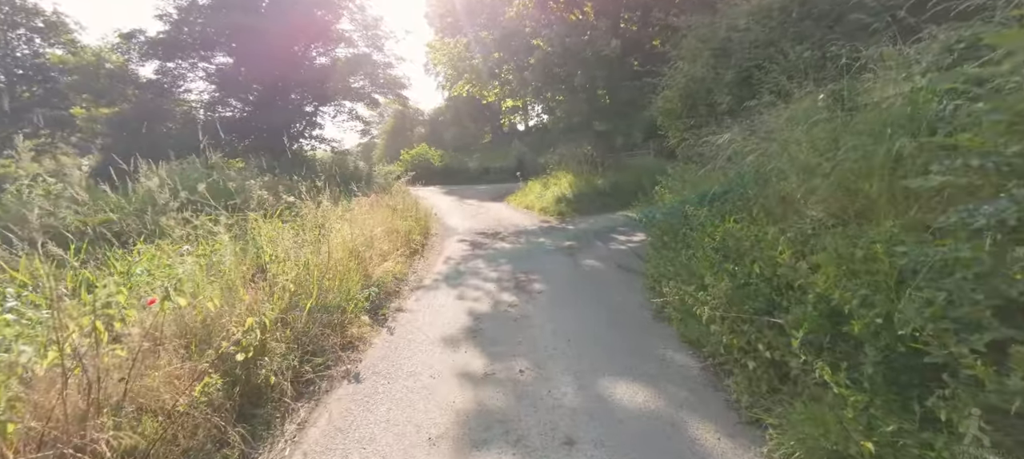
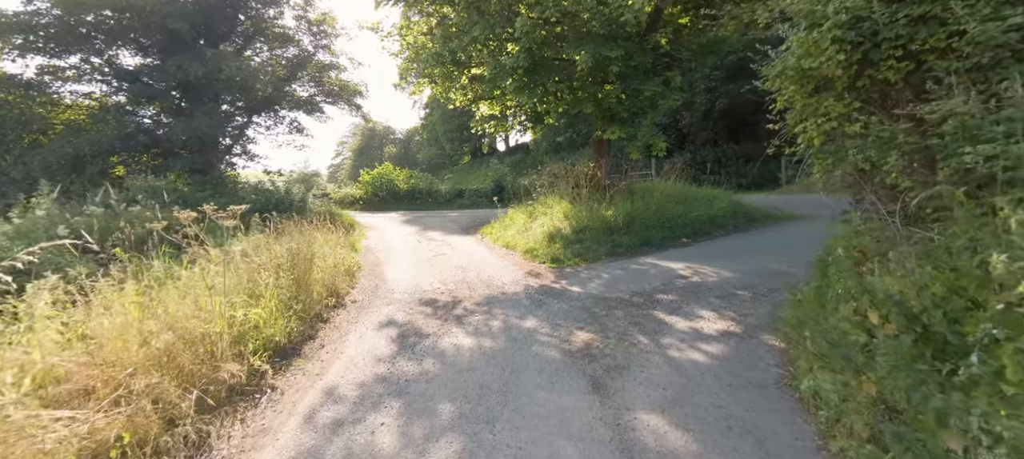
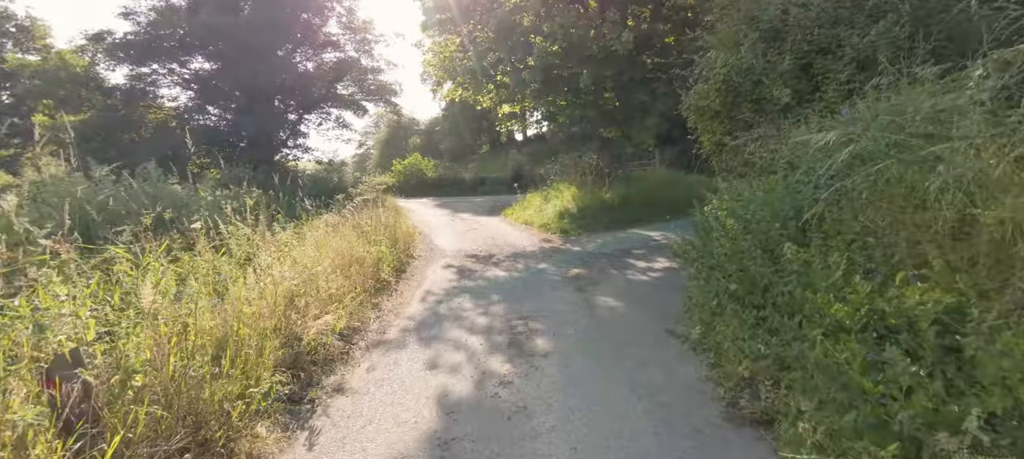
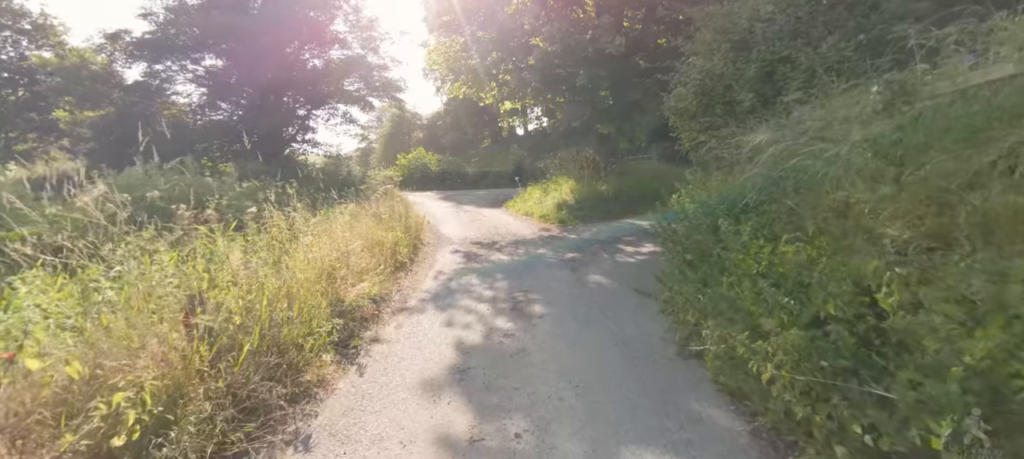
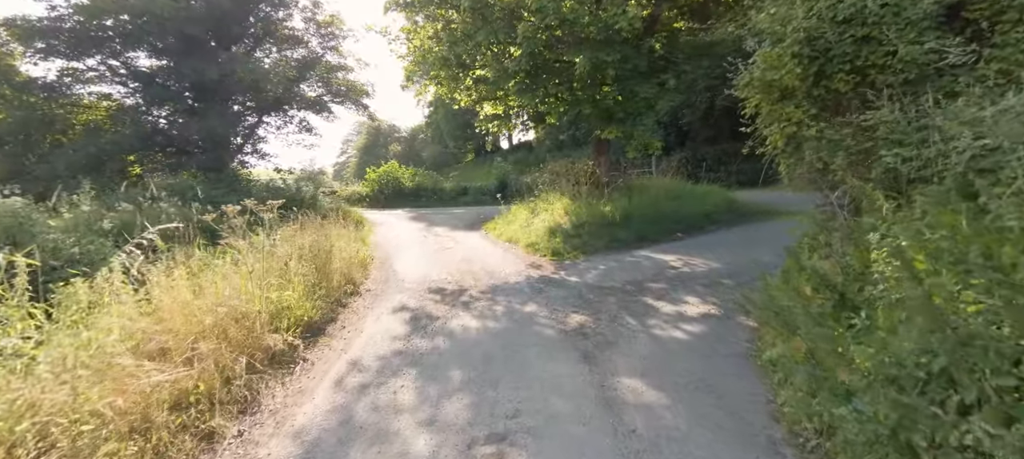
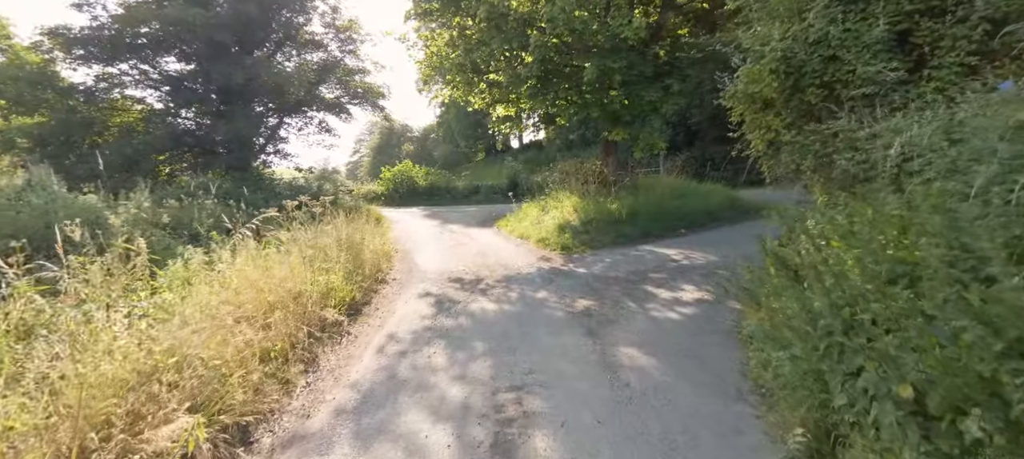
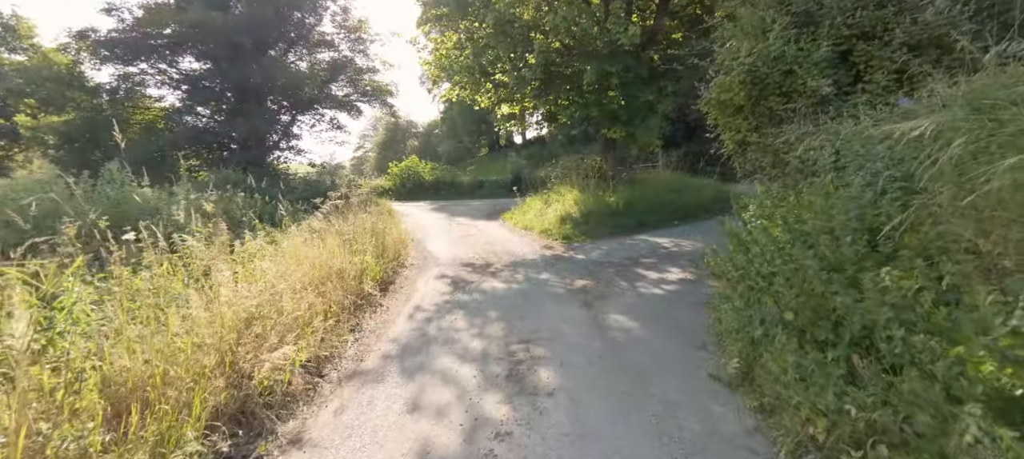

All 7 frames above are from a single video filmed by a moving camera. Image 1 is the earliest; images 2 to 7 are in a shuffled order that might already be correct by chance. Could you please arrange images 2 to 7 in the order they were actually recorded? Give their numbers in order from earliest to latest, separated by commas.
4, 3, 7, 6, 5, 2
